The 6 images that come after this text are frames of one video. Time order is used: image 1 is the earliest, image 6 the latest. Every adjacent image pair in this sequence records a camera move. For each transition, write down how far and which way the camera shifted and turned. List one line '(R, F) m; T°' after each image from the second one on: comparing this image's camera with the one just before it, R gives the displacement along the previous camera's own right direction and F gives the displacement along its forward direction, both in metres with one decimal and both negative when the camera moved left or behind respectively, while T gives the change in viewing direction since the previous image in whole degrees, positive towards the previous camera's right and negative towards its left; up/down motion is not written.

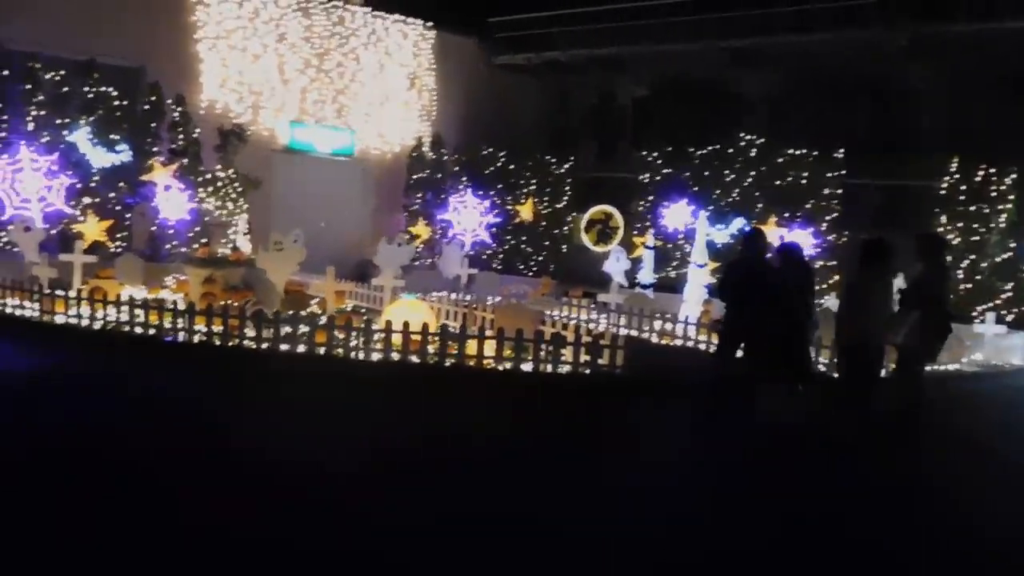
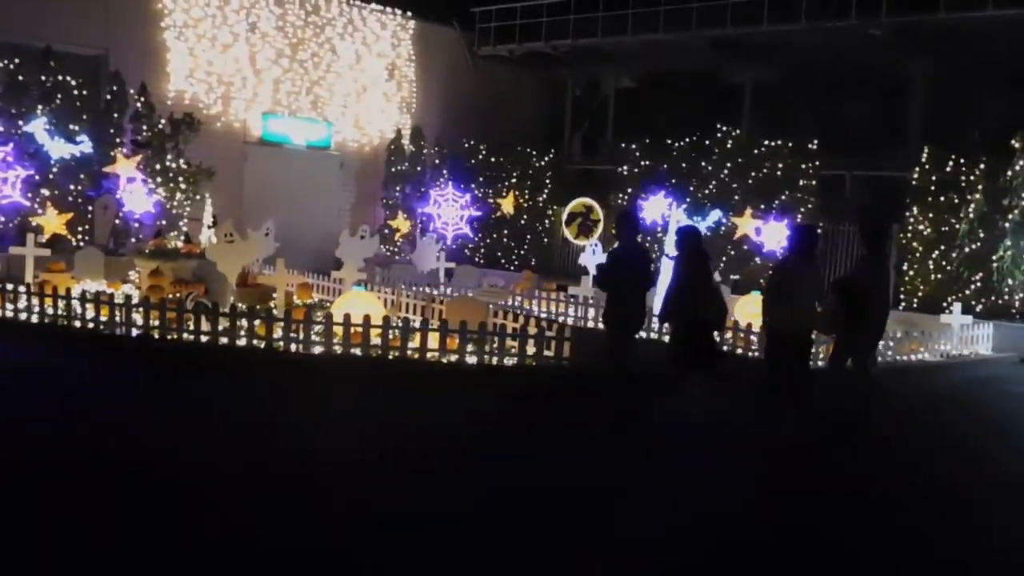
(+0.3, +0.2) m; 0°
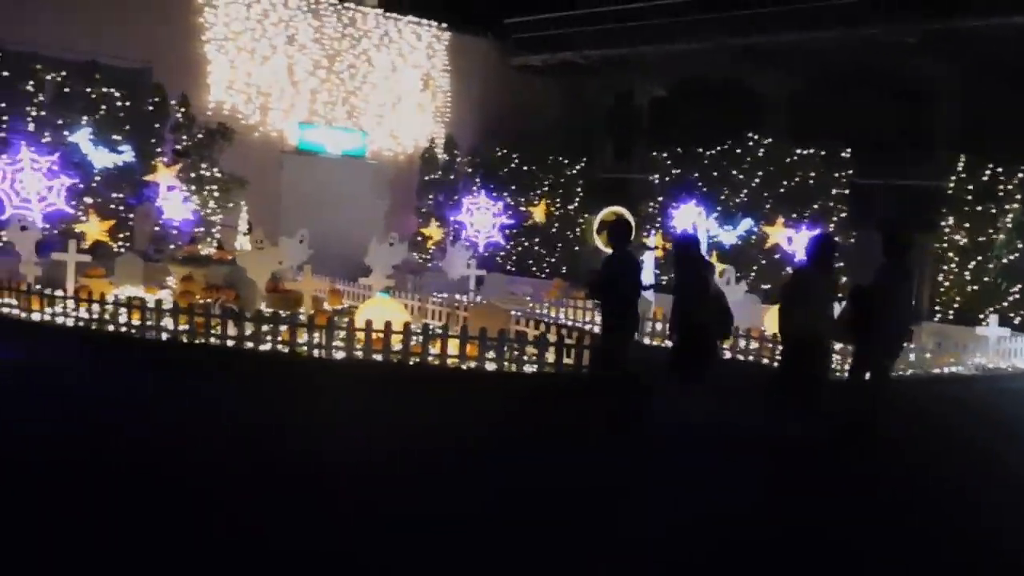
(+0.2, -0.1) m; -3°
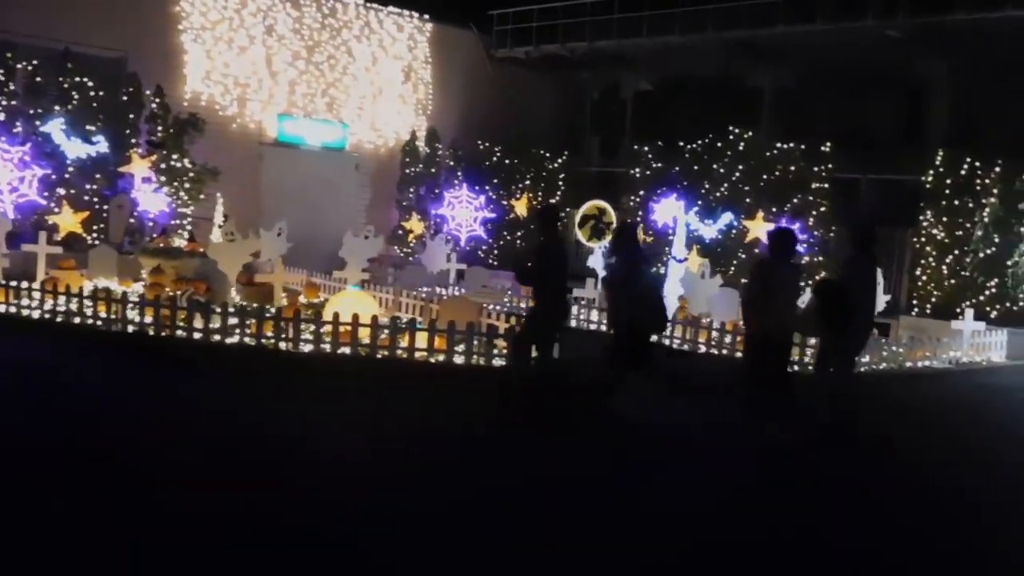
(+0.2, +0.1) m; 0°
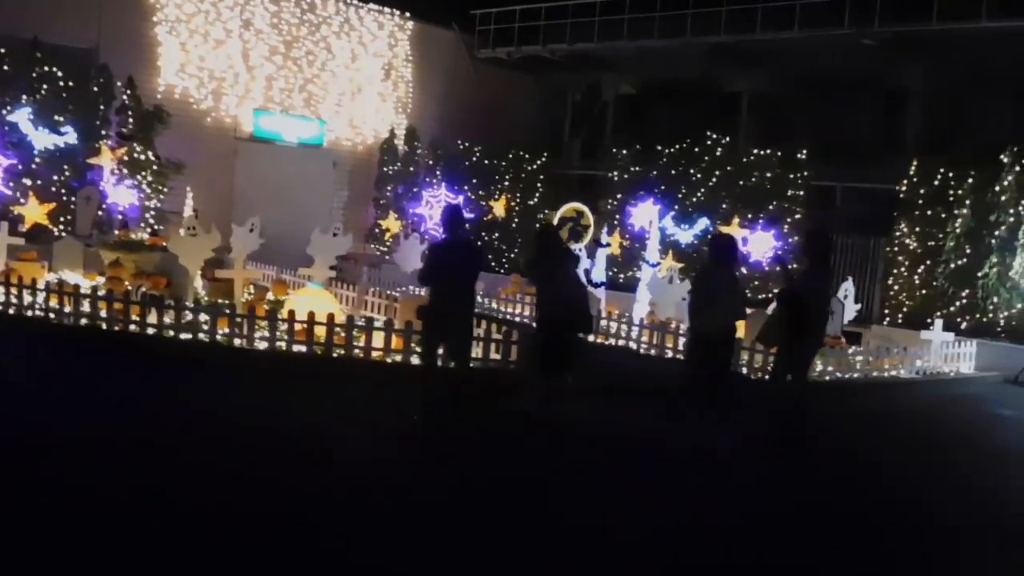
(+0.2, +0.1) m; 0°
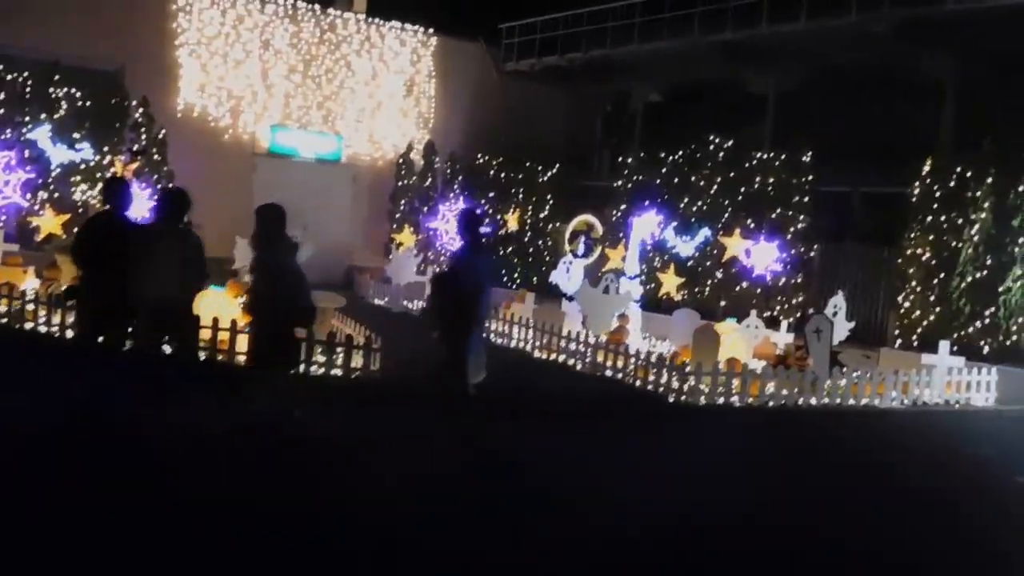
(+1.8, +0.3) m; -10°
